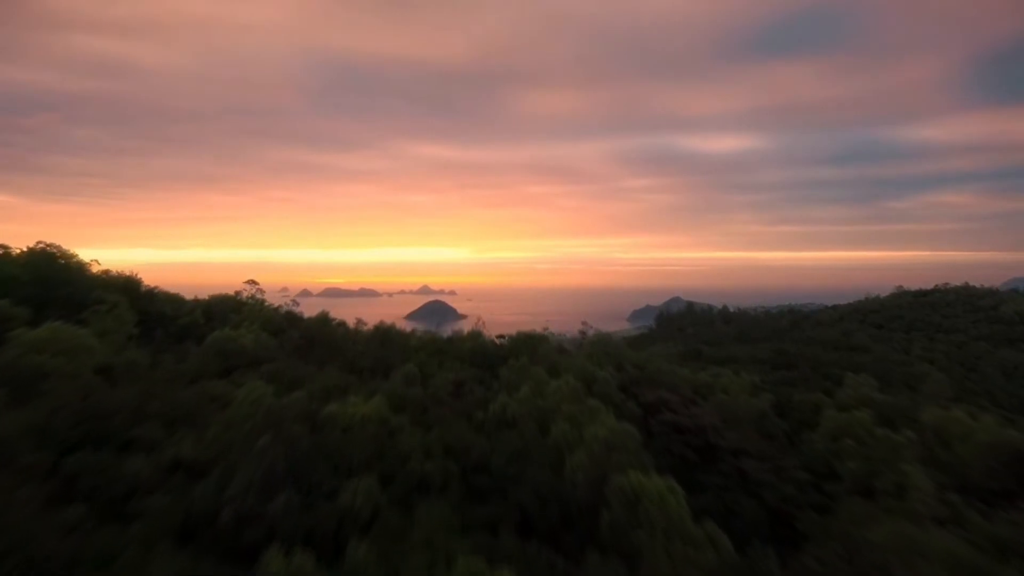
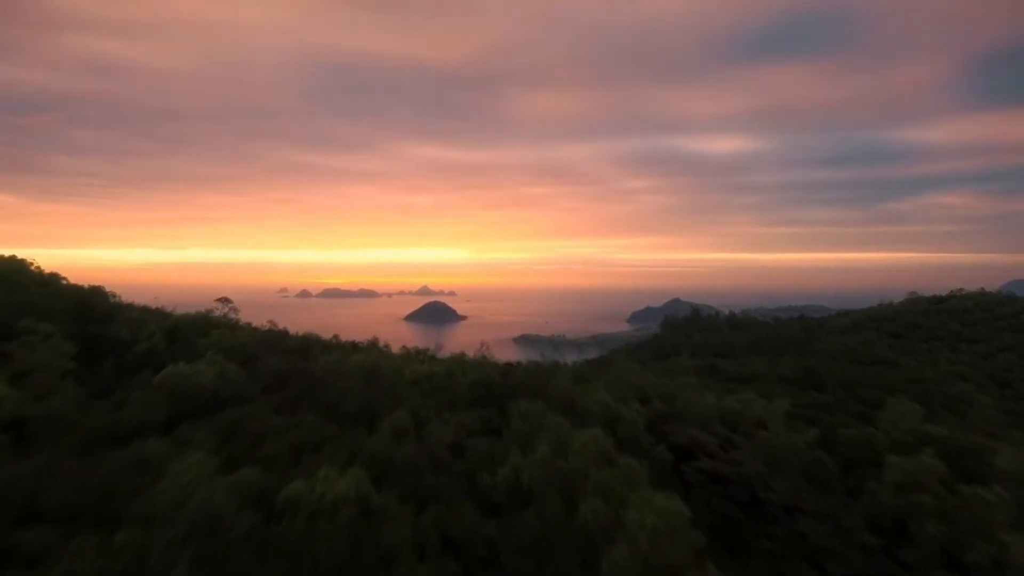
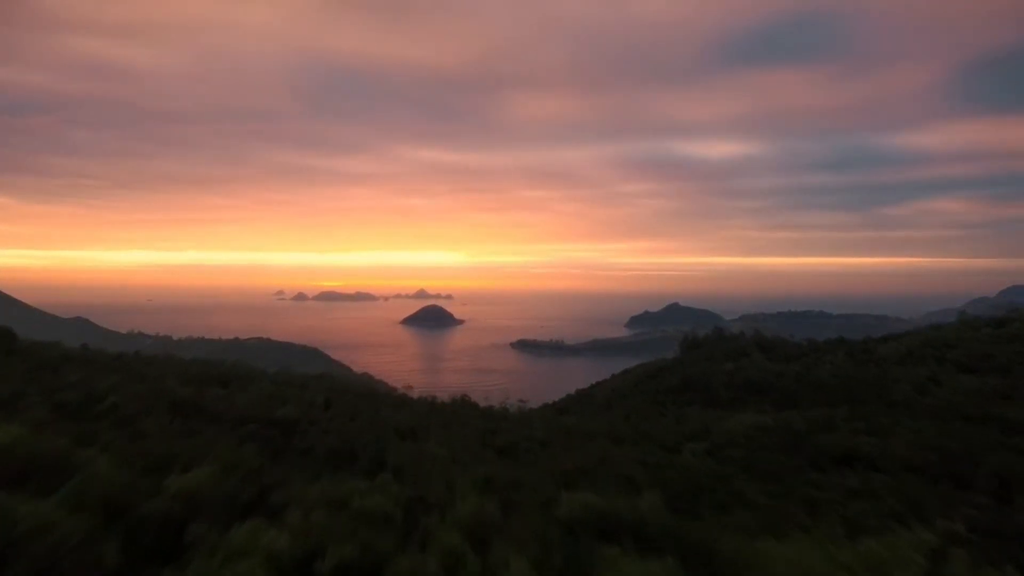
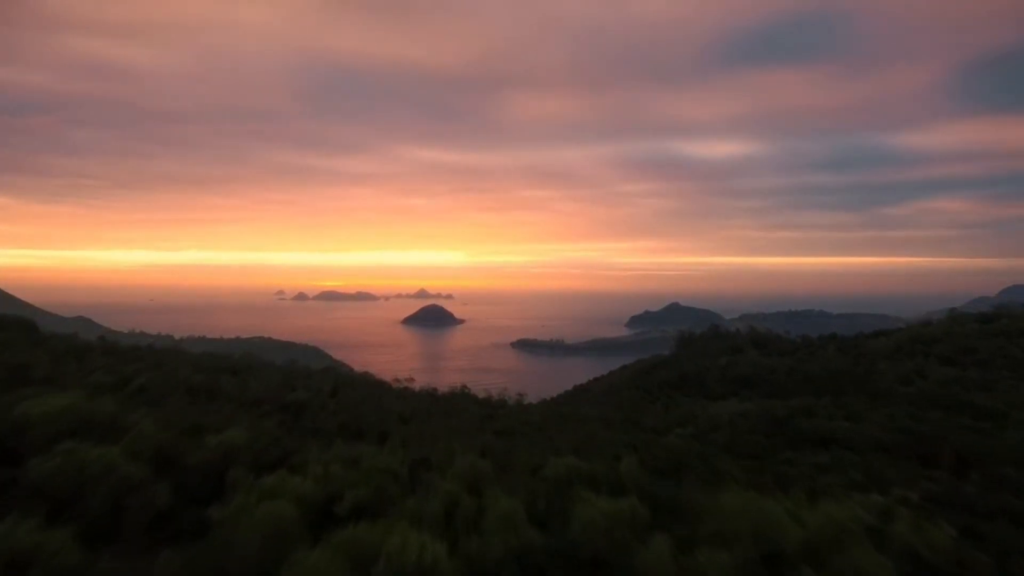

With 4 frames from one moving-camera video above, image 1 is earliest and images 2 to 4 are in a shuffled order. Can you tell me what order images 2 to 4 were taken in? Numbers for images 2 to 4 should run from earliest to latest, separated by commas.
2, 4, 3
